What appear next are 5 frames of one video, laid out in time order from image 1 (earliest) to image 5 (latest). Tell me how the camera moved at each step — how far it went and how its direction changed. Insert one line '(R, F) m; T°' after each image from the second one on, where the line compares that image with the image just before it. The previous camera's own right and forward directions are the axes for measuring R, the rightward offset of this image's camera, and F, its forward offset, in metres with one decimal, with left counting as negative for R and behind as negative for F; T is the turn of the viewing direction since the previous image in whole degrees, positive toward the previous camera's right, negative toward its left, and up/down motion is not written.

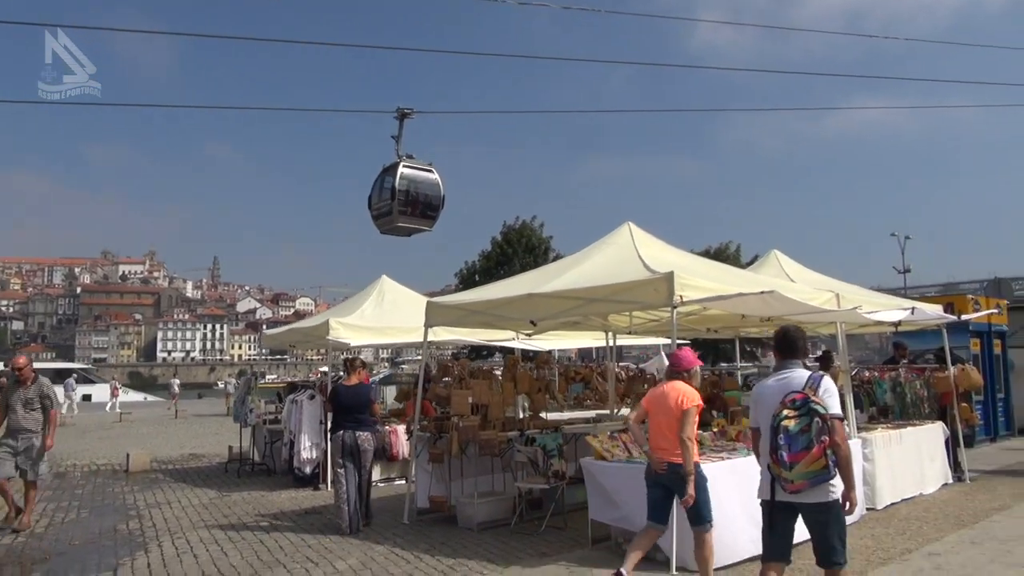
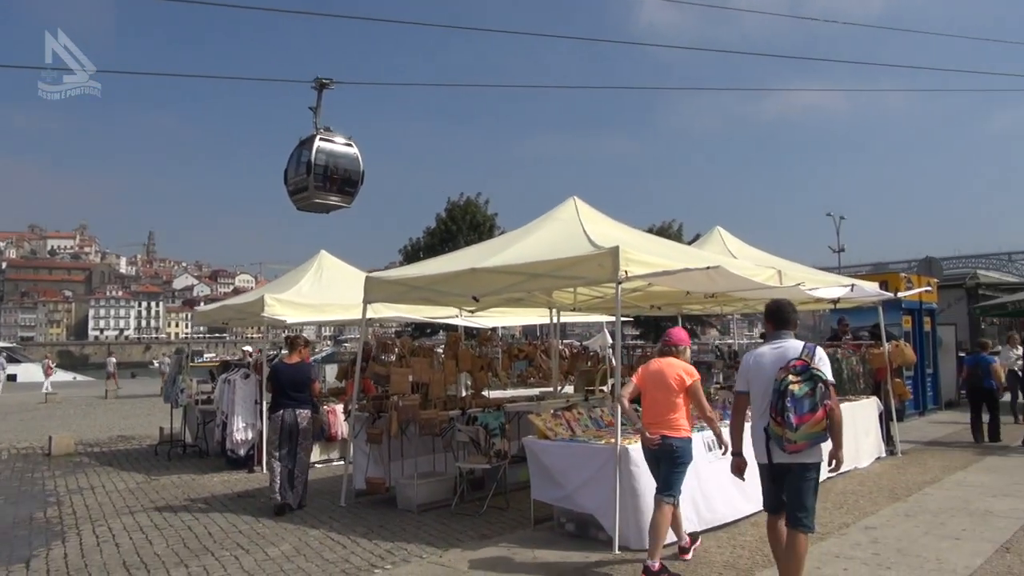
(0.0, +0.2) m; +4°
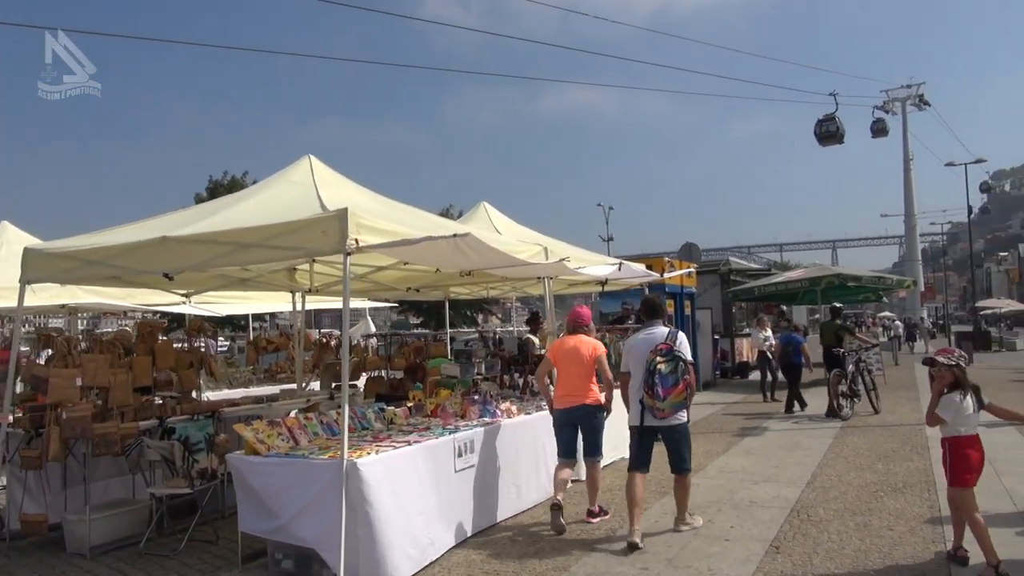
(+0.5, +1.2) m; +16°
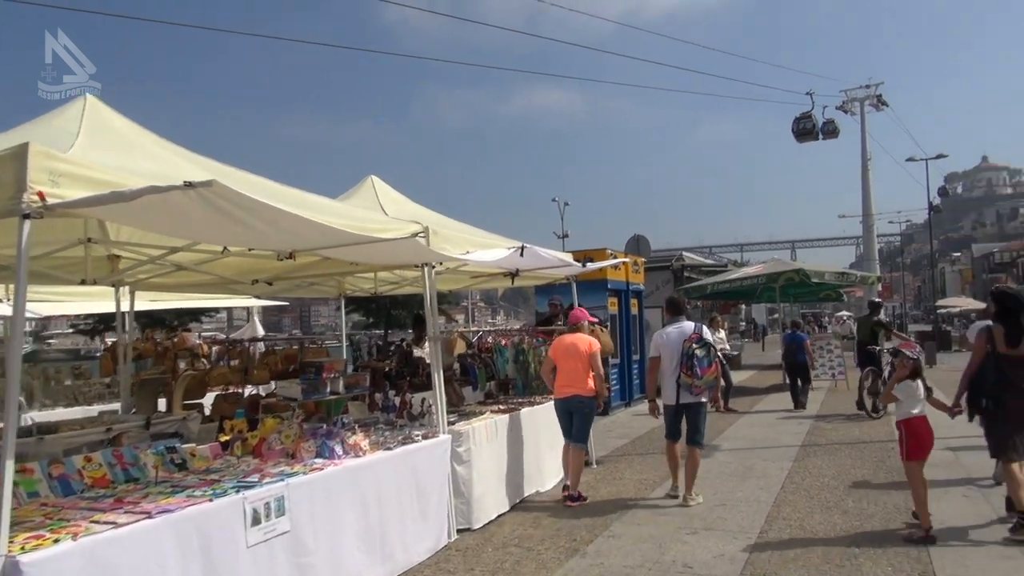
(+0.7, +1.9) m; +3°
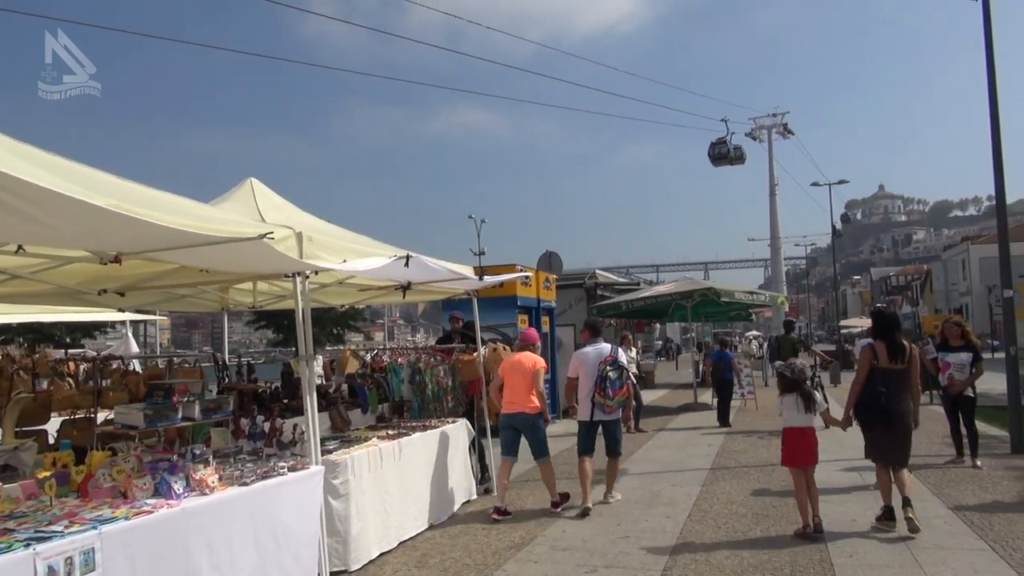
(+0.3, +0.5) m; +6°
